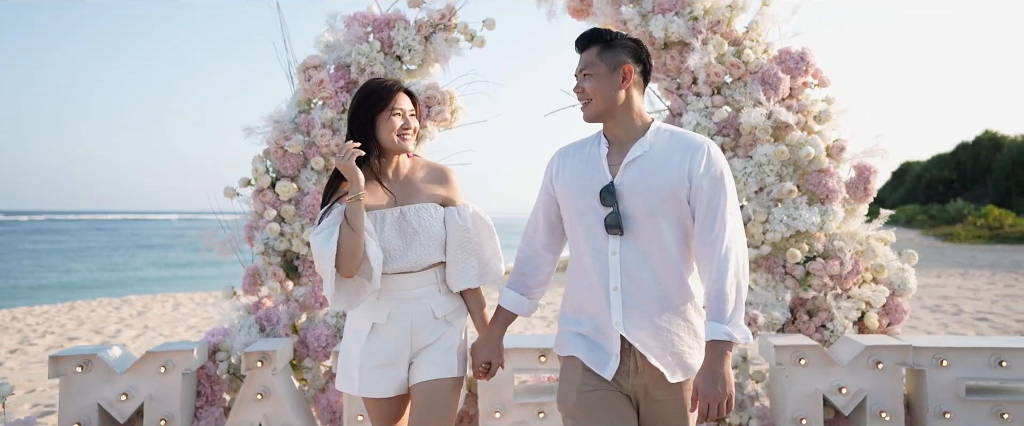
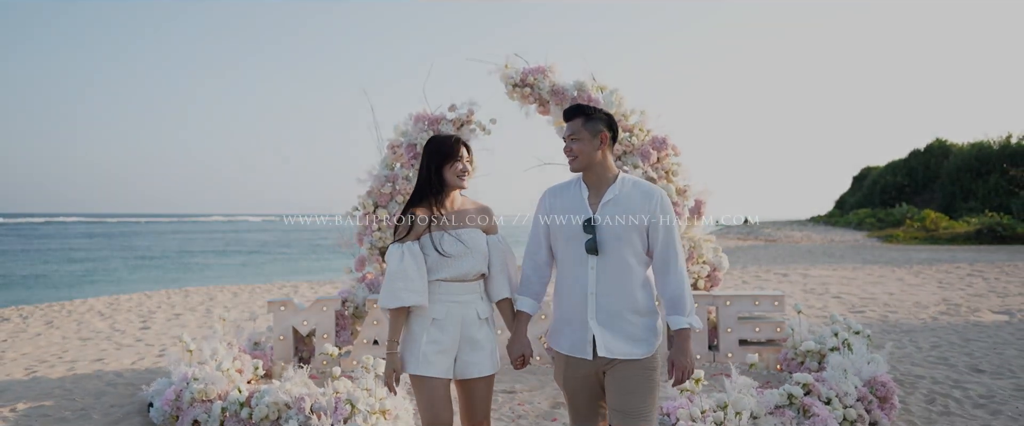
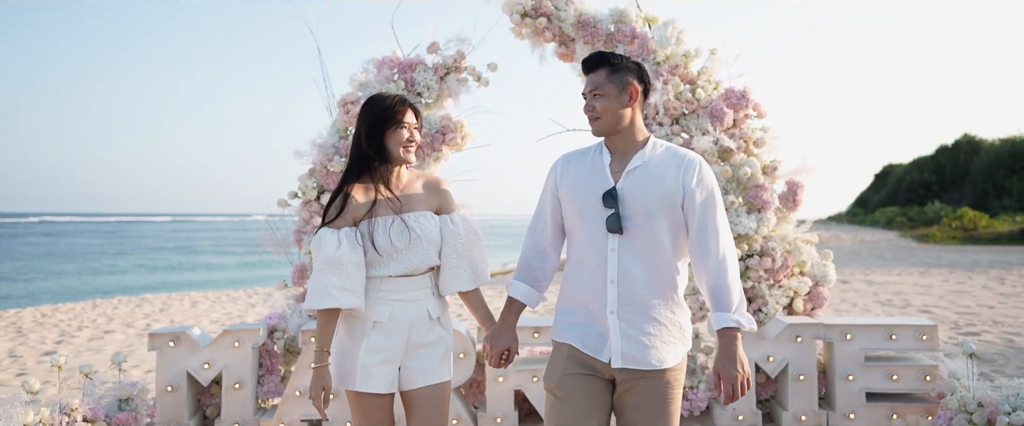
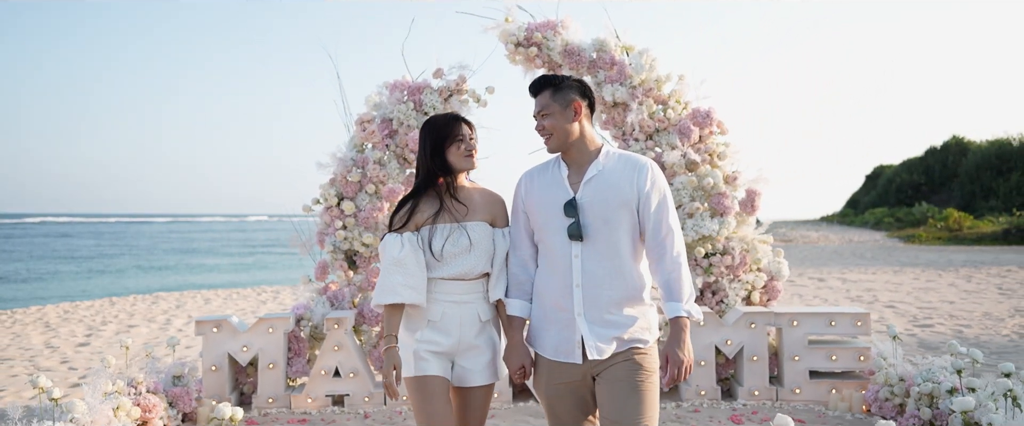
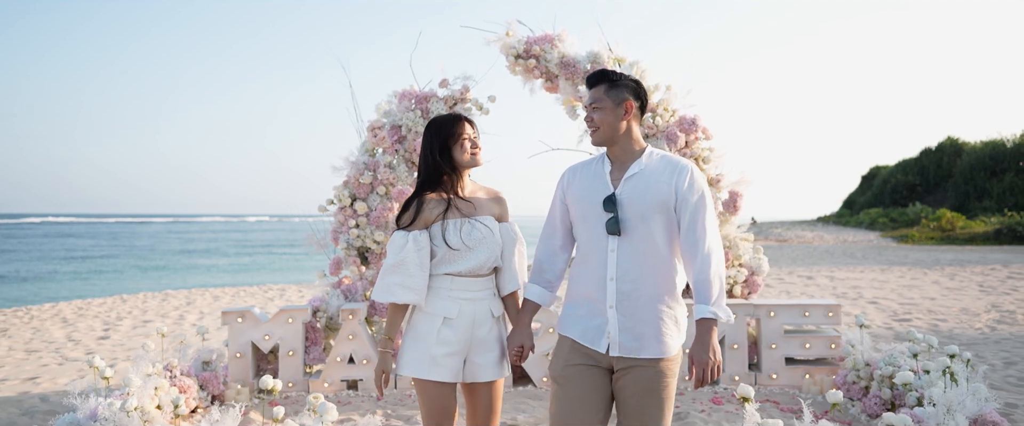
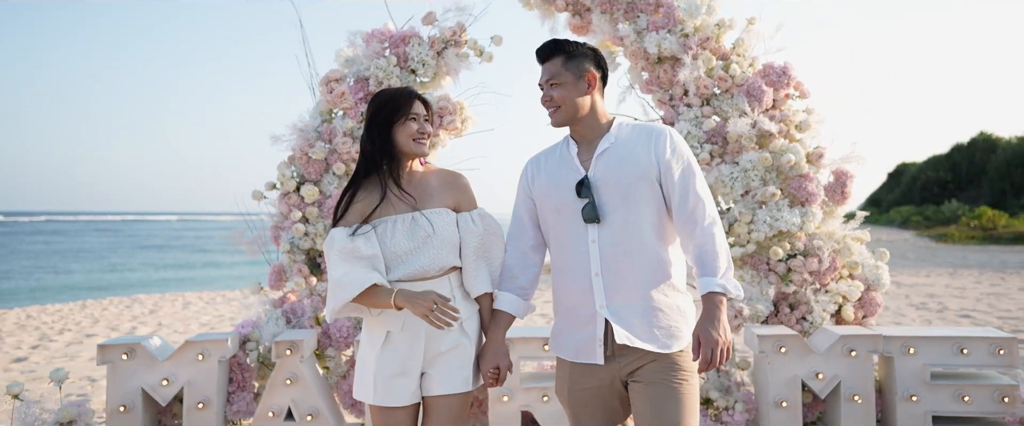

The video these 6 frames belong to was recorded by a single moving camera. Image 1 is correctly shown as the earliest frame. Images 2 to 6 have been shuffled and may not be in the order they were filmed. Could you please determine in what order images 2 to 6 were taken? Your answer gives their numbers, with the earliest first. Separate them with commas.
6, 3, 4, 5, 2
